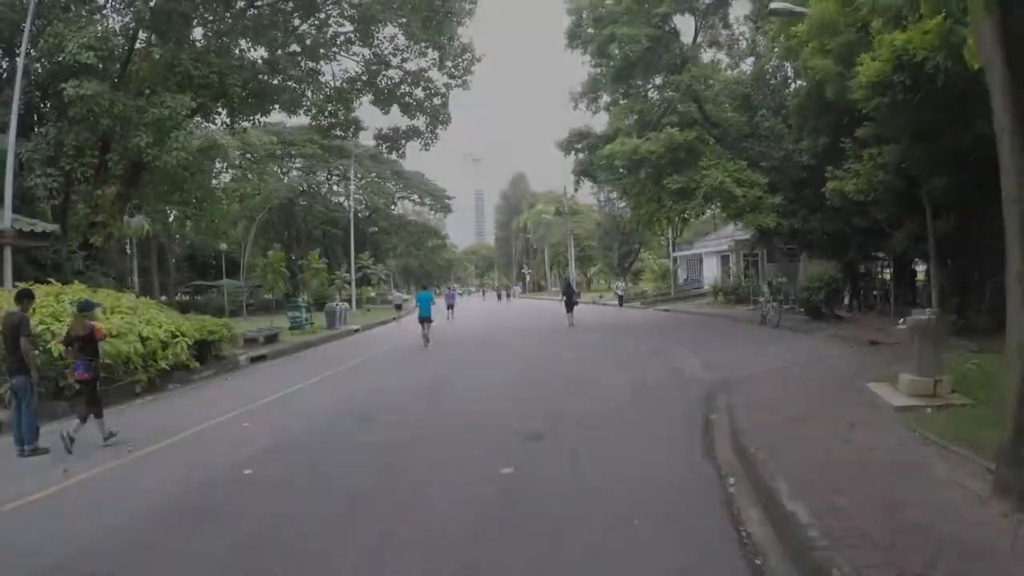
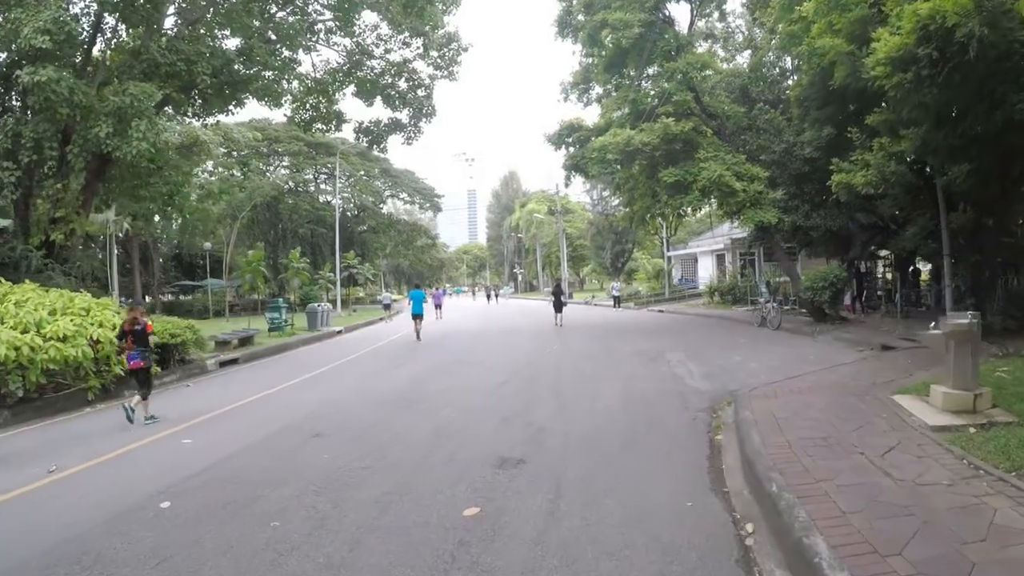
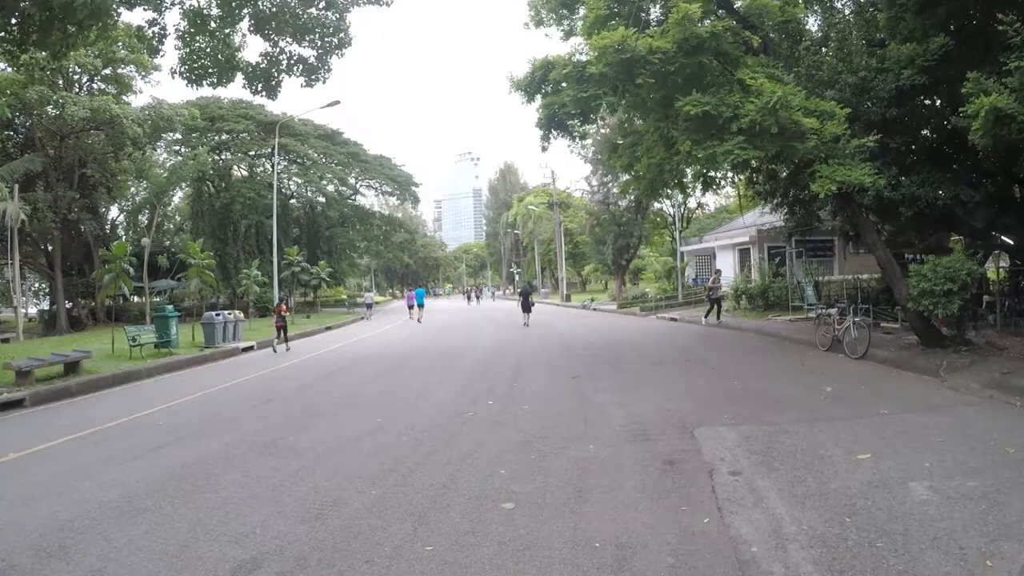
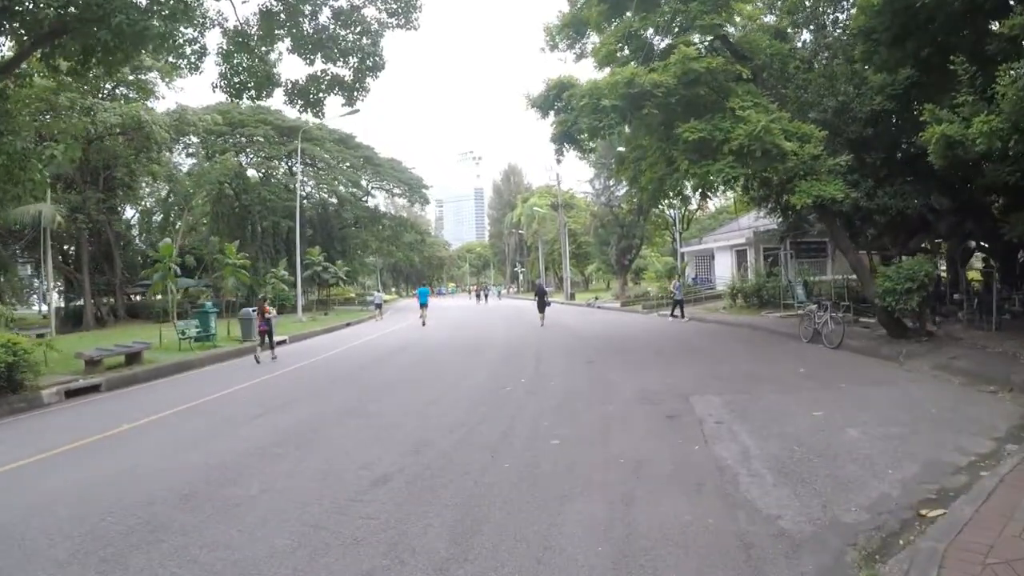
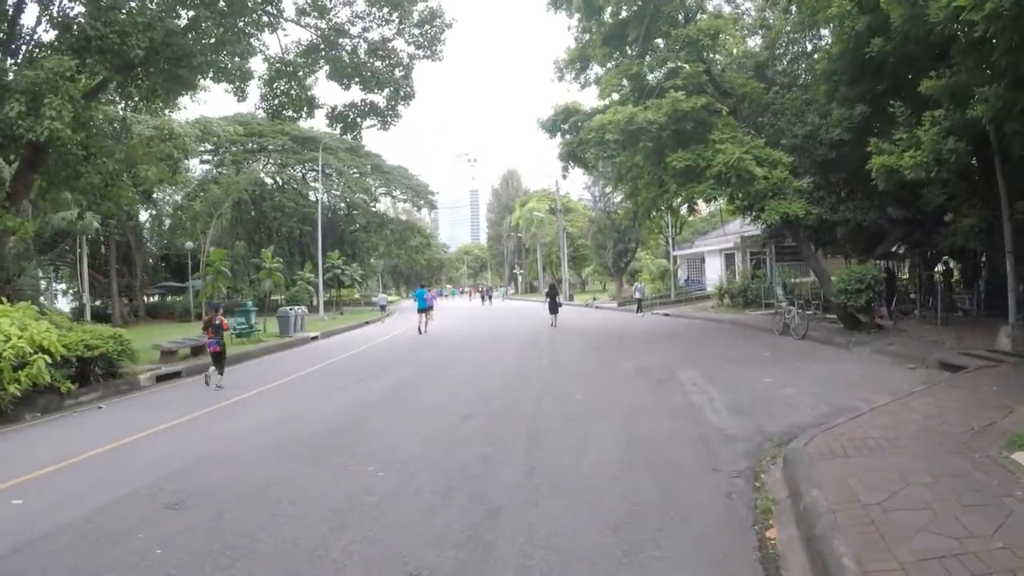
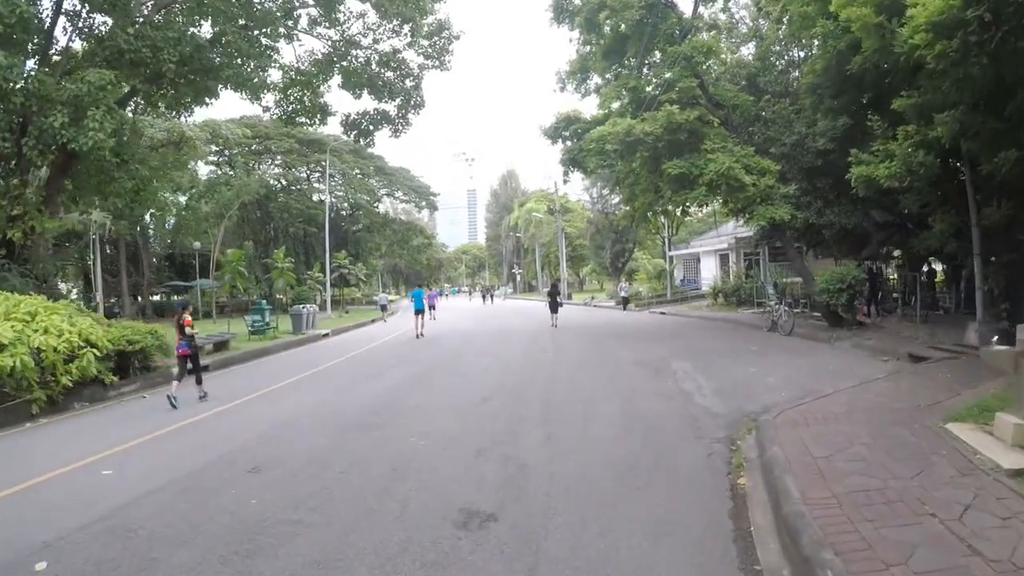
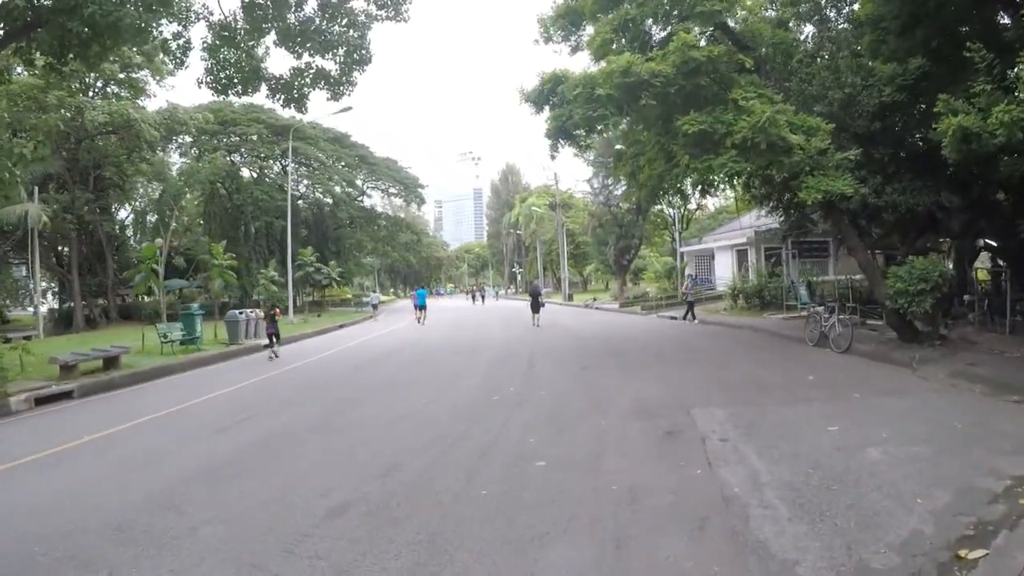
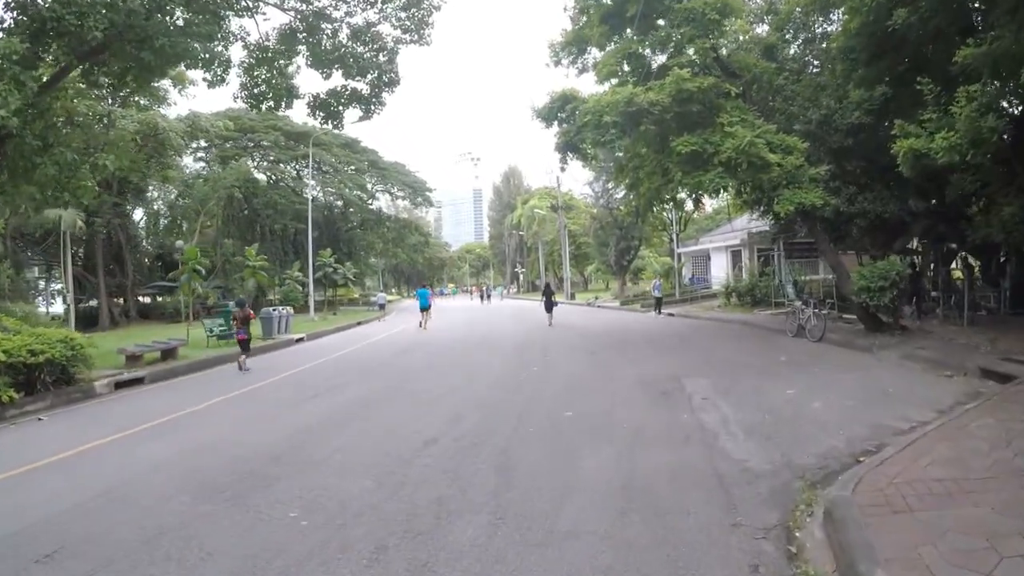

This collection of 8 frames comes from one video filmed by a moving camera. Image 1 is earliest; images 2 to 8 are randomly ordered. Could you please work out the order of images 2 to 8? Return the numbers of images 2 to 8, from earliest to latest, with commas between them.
2, 6, 5, 8, 4, 7, 3
